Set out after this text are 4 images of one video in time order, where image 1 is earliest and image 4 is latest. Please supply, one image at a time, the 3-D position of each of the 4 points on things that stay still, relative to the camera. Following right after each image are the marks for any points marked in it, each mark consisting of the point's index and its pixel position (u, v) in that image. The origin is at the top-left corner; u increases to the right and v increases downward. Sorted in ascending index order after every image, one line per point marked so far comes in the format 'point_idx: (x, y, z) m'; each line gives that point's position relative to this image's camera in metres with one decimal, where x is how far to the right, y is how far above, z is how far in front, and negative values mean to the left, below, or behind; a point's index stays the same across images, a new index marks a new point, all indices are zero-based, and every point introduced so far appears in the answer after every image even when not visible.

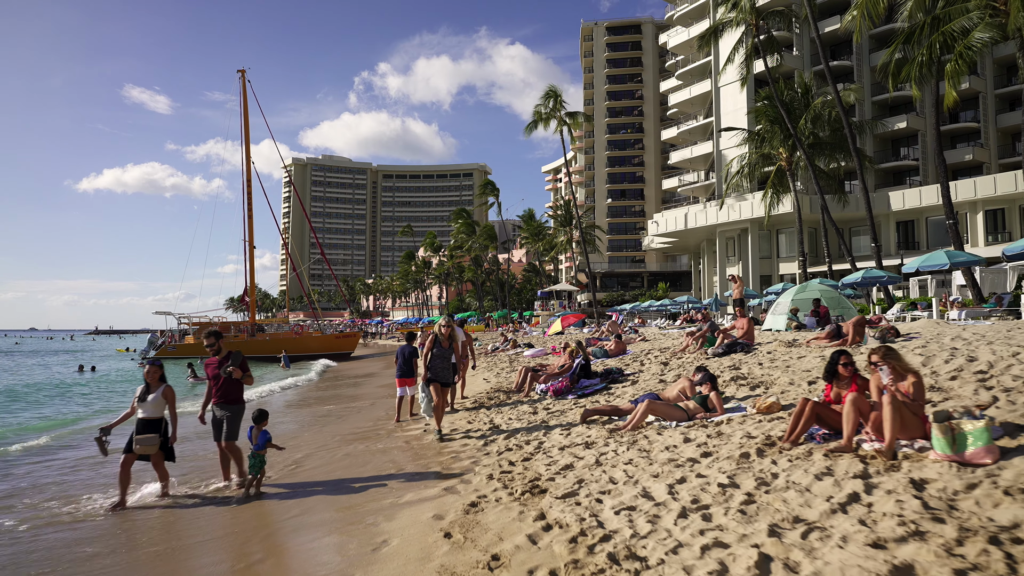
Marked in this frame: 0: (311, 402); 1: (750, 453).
0: (-4.9, -2.9, +14.0) m
1: (+2.0, -1.4, +4.8) m
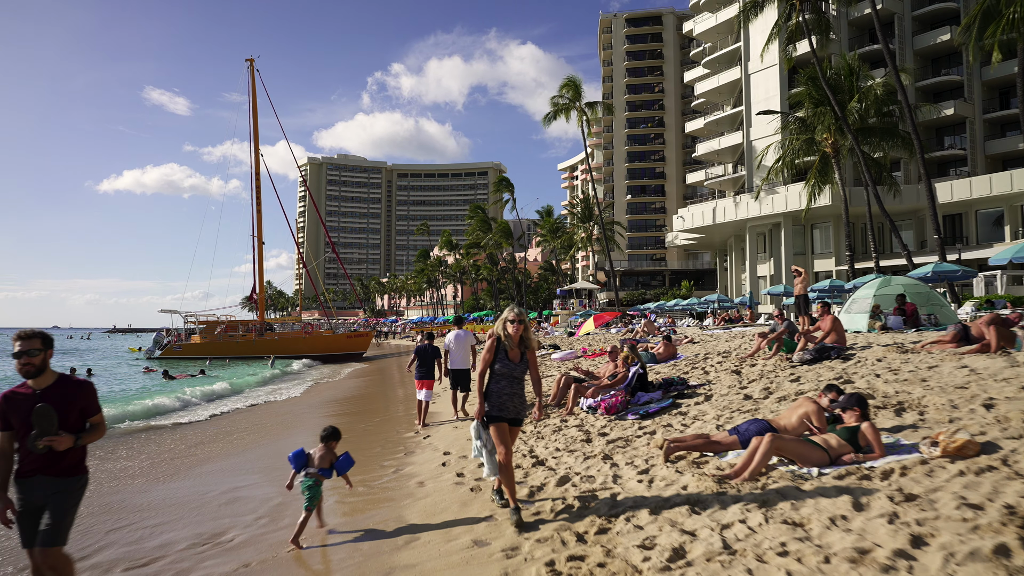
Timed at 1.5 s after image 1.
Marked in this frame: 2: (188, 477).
0: (-4.3, -2.7, +12.2) m
1: (+2.5, -1.3, +2.8) m
2: (-4.1, -2.4, +7.1) m
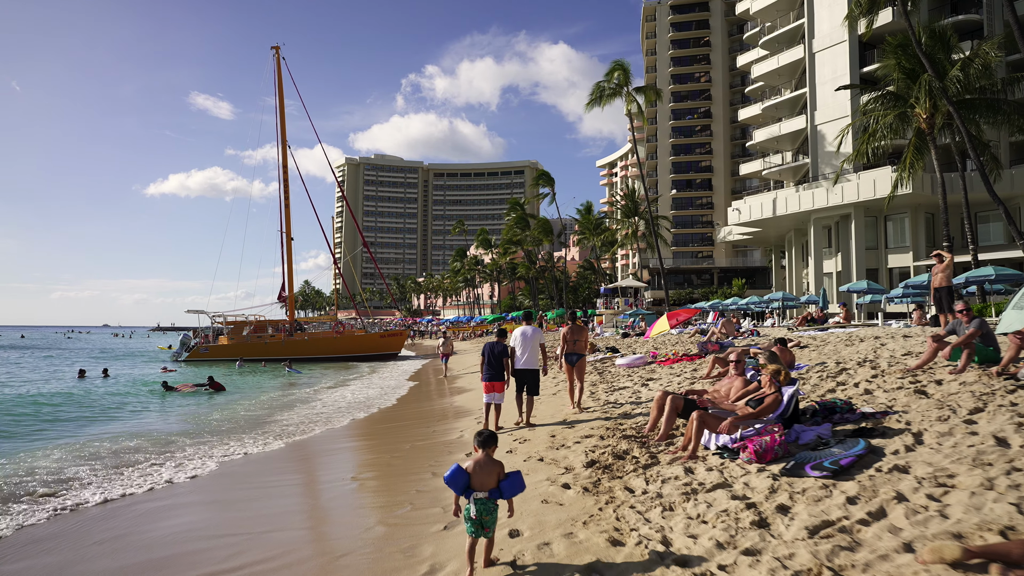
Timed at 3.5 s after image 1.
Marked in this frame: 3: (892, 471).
0: (-3.1, -2.5, +9.9) m
1: (+3.0, -1.1, +0.1) m
2: (-3.3, -2.2, +4.8) m
3: (+2.8, -1.3, +4.0) m
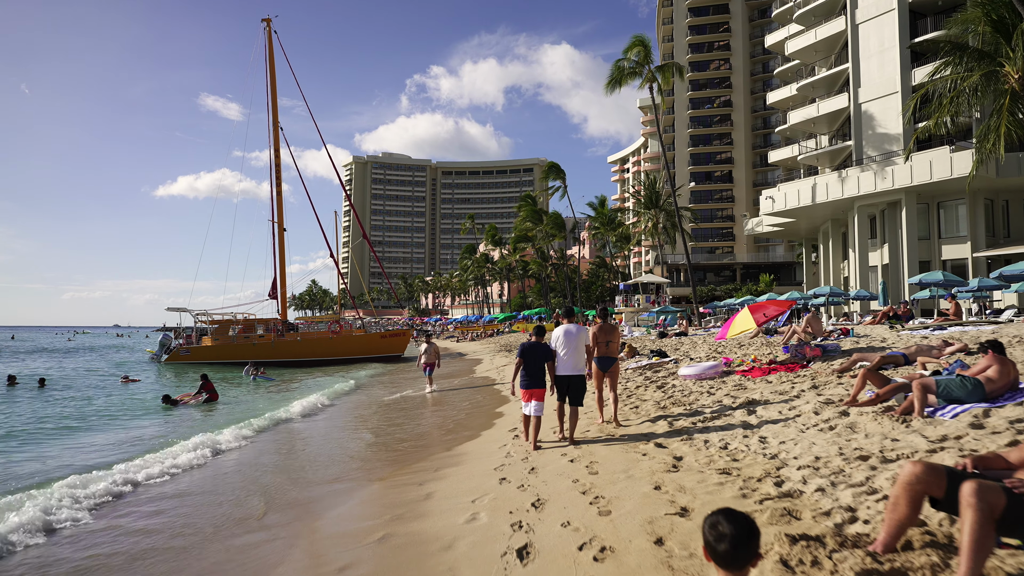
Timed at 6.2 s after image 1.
0: (-2.7, -2.3, +6.5) m
1: (+3.3, -0.8, -3.4) m
2: (-2.9, -2.0, +1.4) m
3: (+3.2, -1.0, +0.6) m
